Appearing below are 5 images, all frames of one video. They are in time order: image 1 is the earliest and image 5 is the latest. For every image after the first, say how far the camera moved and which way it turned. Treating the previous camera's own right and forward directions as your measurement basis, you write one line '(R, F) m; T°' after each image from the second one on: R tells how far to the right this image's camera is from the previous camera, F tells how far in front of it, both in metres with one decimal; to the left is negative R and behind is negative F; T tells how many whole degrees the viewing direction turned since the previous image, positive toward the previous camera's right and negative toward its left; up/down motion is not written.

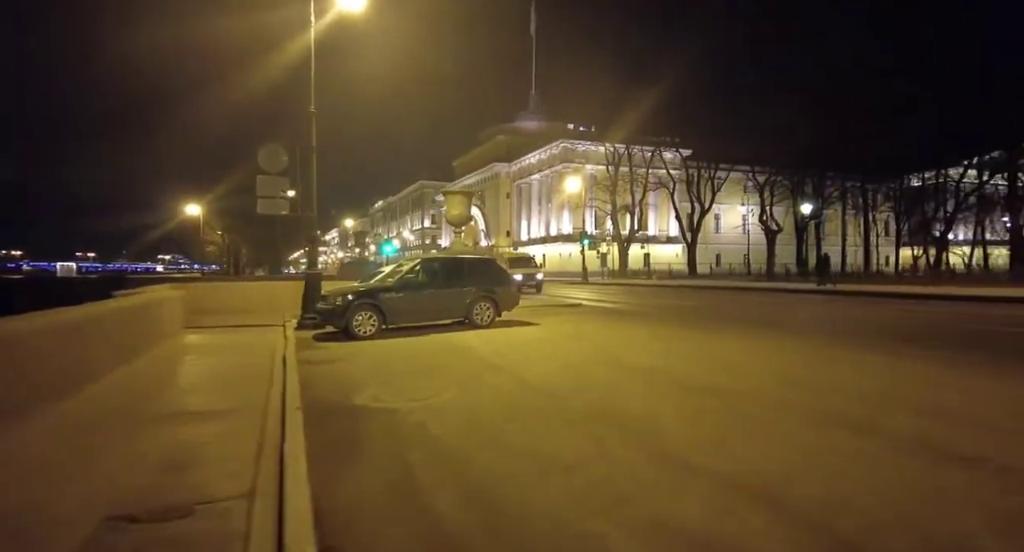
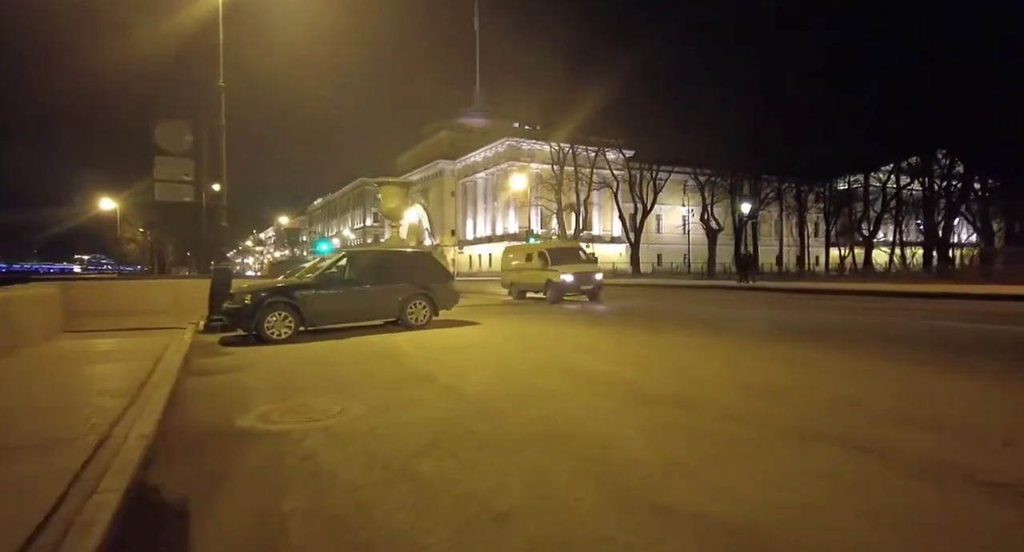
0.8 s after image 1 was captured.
(+0.2, +1.1) m; +6°
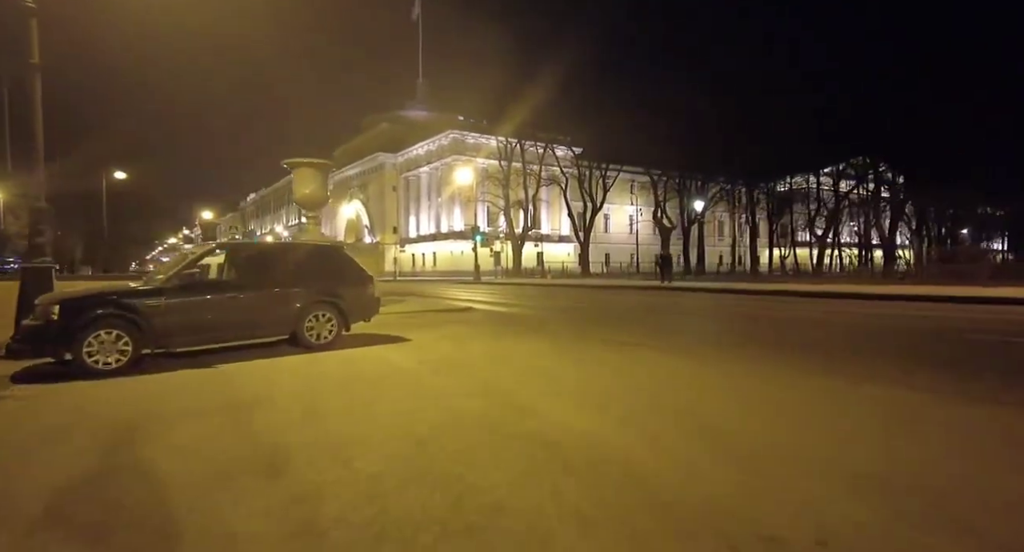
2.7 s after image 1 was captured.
(+0.1, +2.8) m; +6°
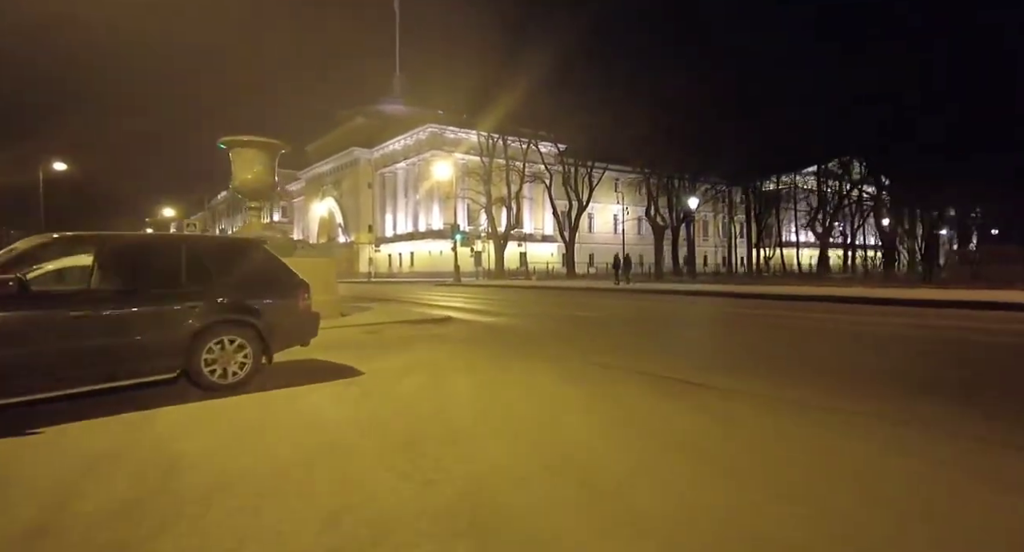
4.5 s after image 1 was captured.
(-0.2, +2.8) m; +2°
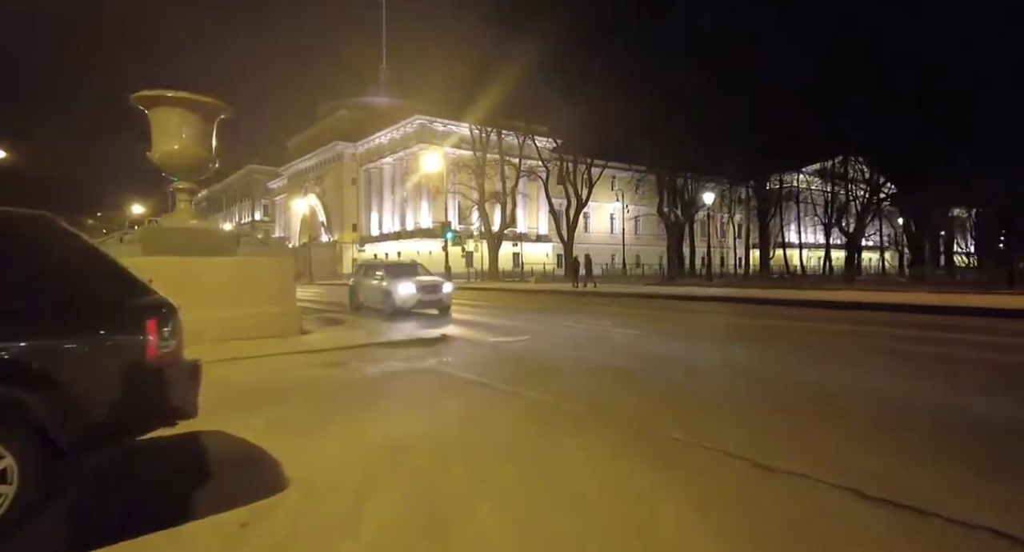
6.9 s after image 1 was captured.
(-0.6, +3.5) m; +1°
